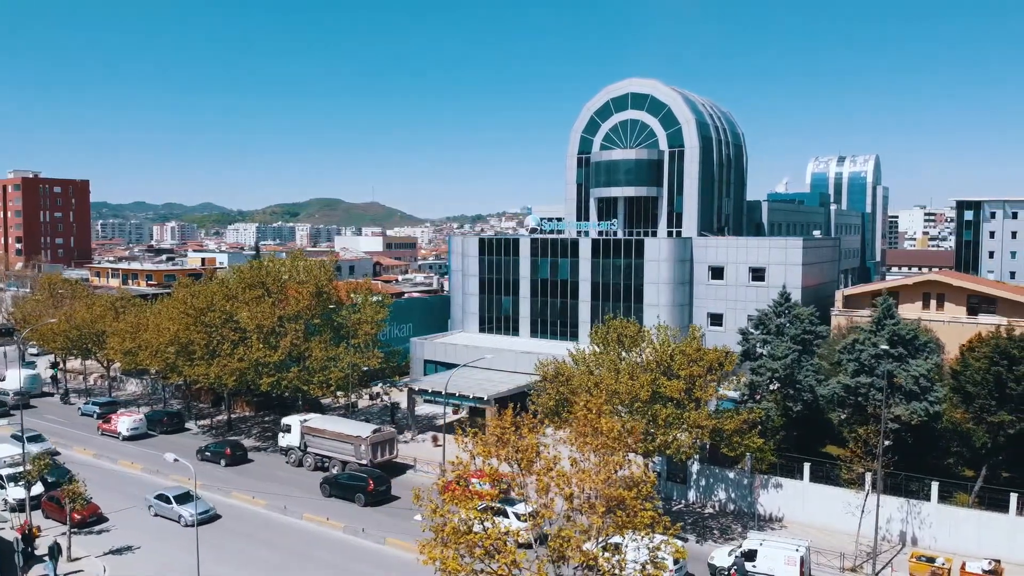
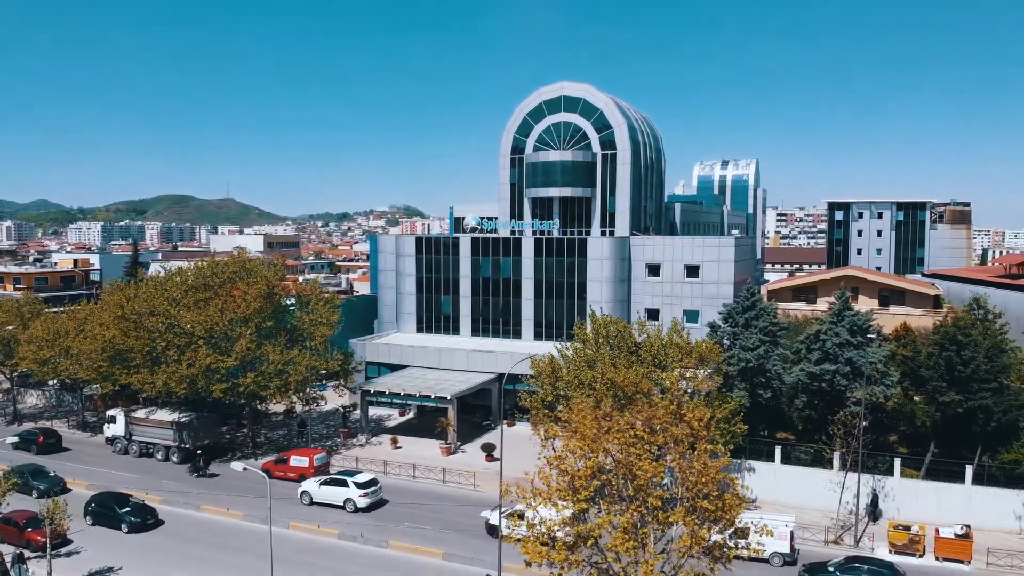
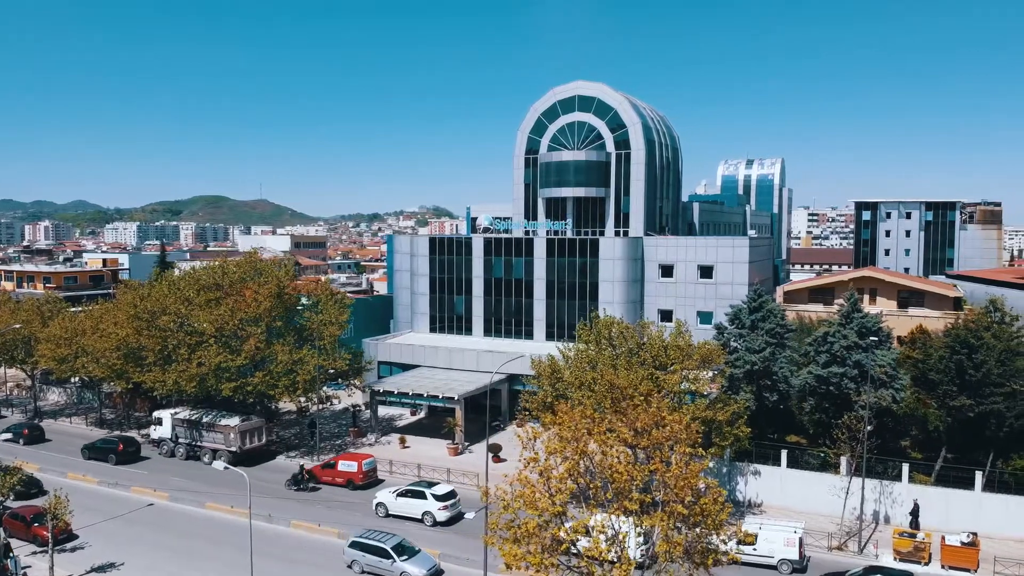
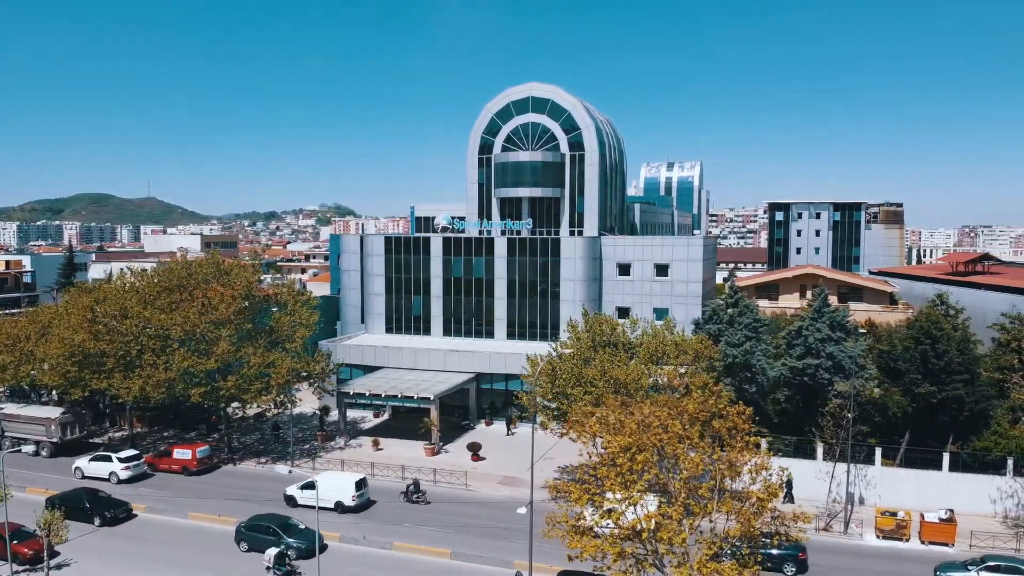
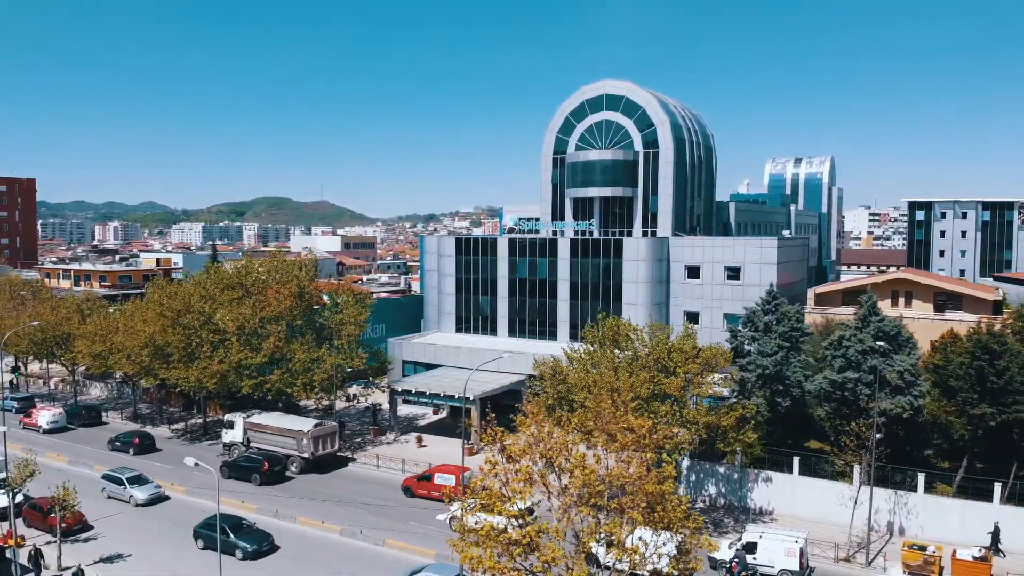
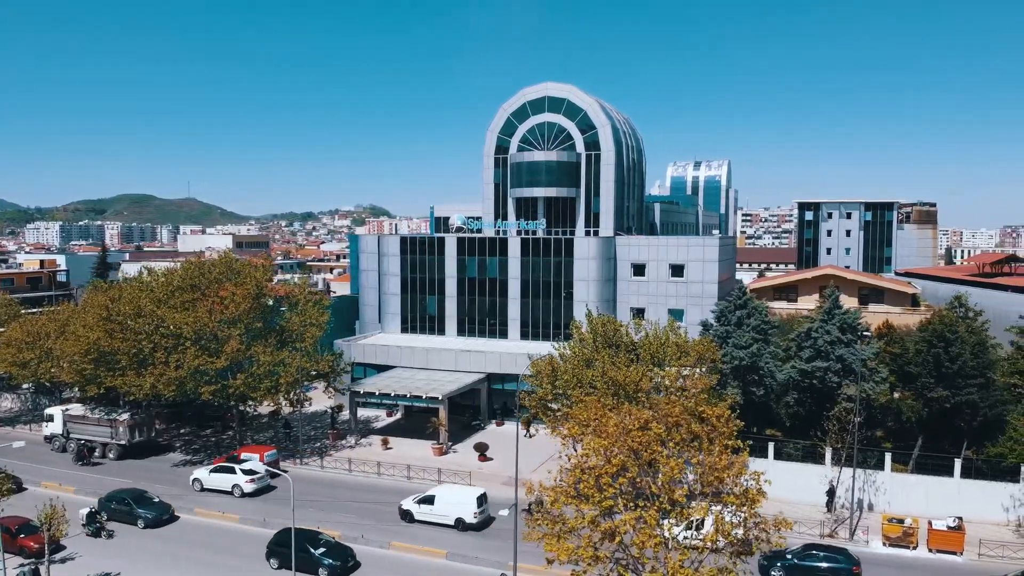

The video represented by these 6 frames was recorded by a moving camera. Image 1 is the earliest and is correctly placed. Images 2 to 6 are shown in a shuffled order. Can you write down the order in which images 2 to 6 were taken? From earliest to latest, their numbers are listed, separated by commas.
5, 3, 2, 6, 4
